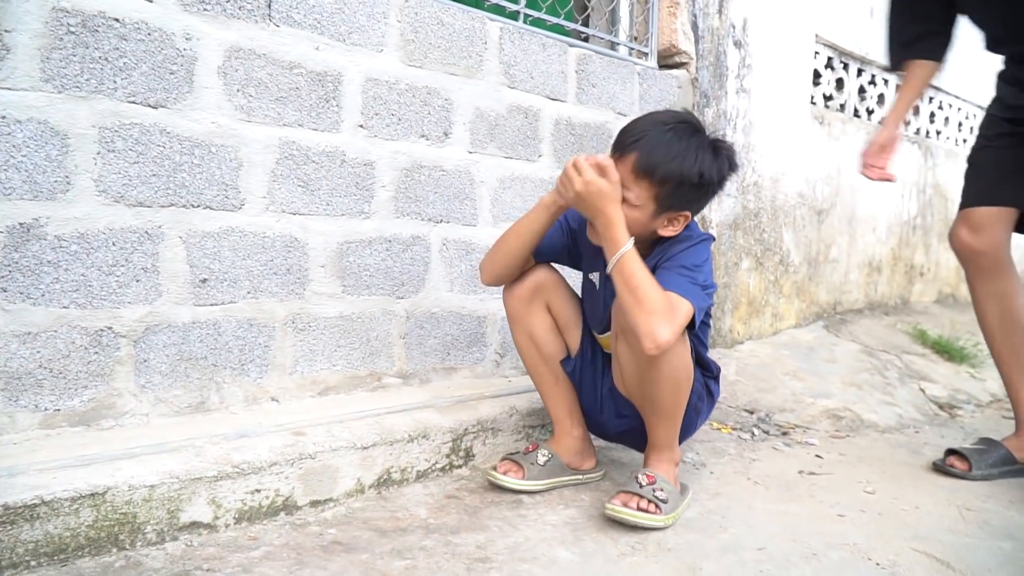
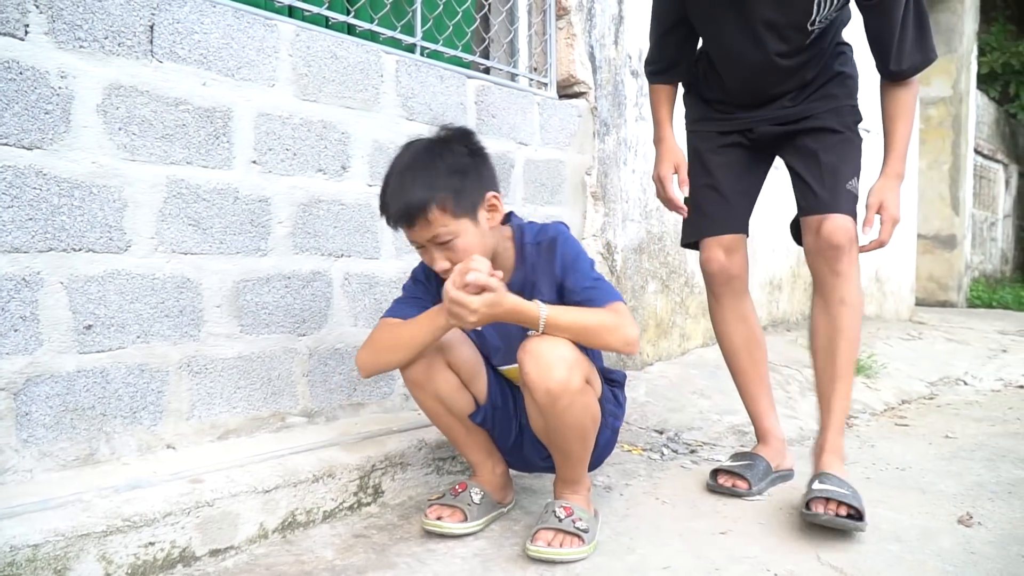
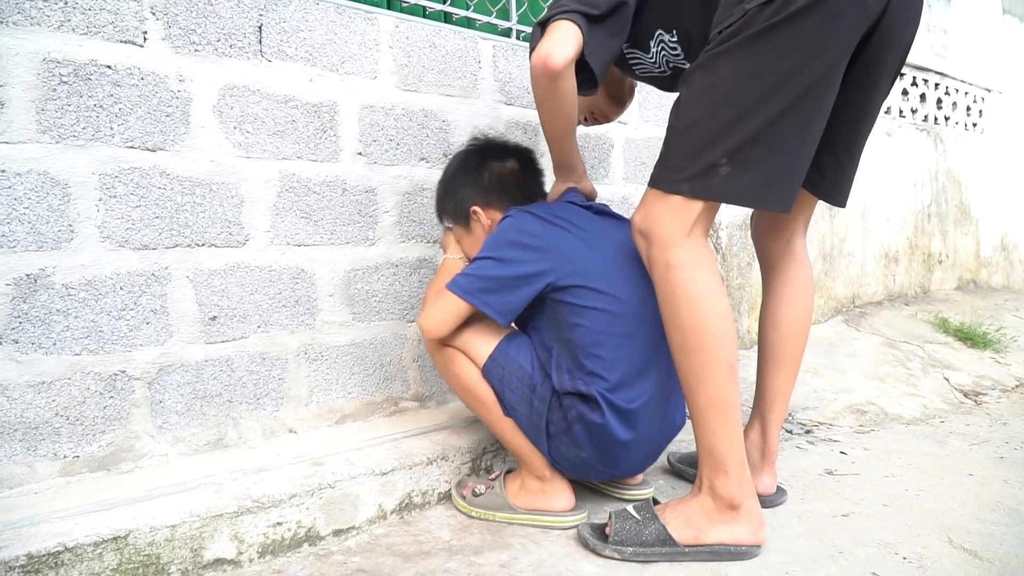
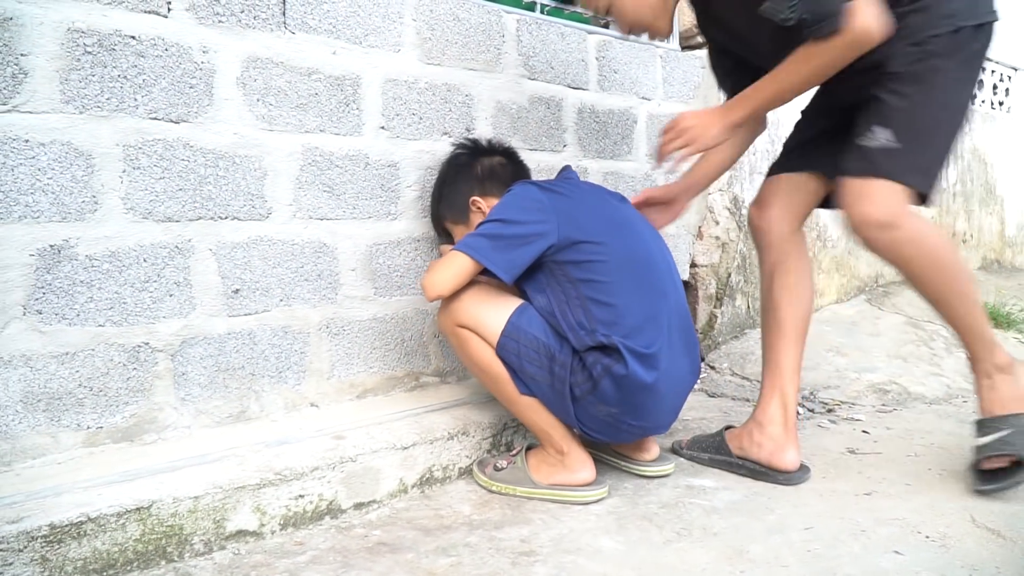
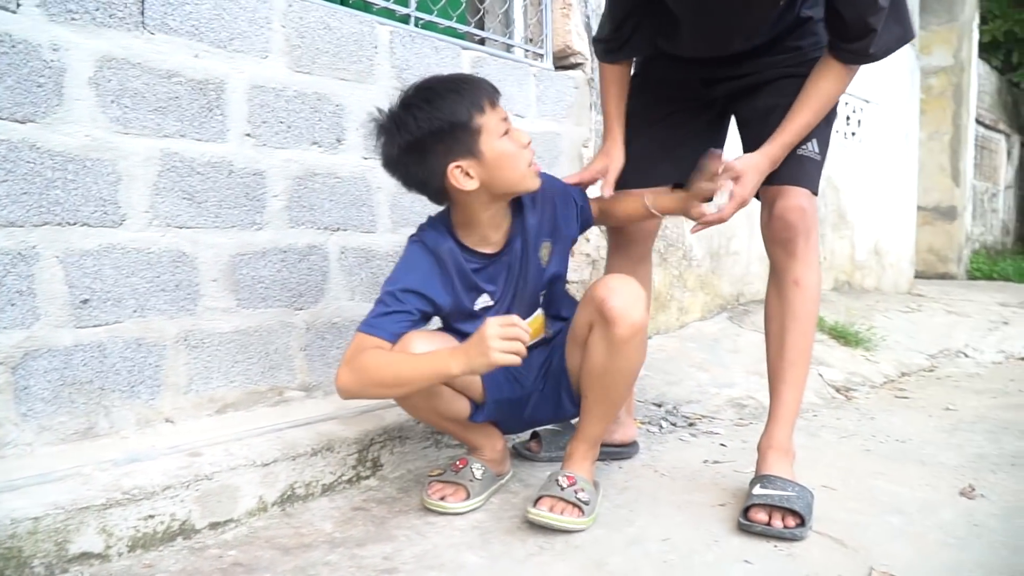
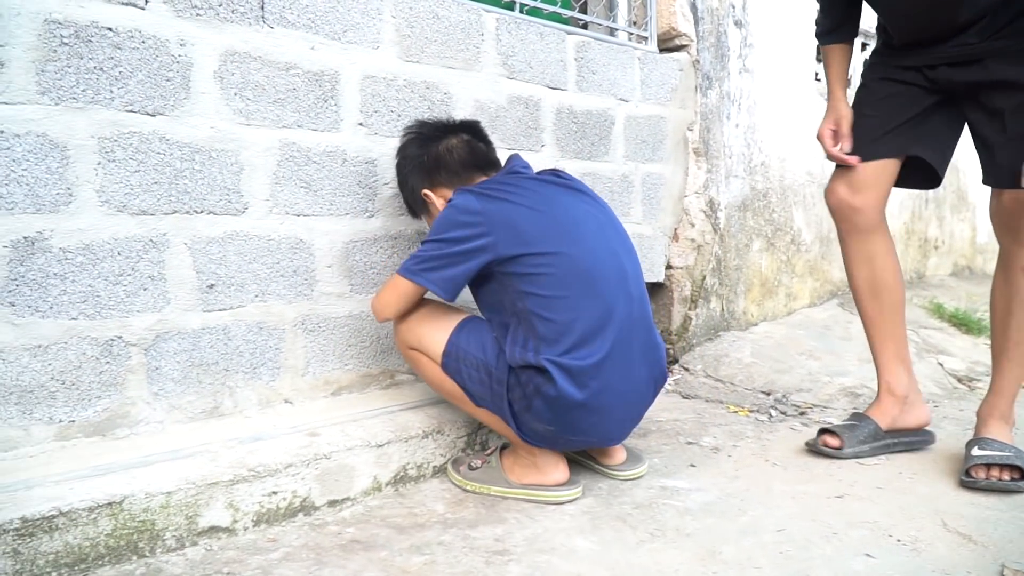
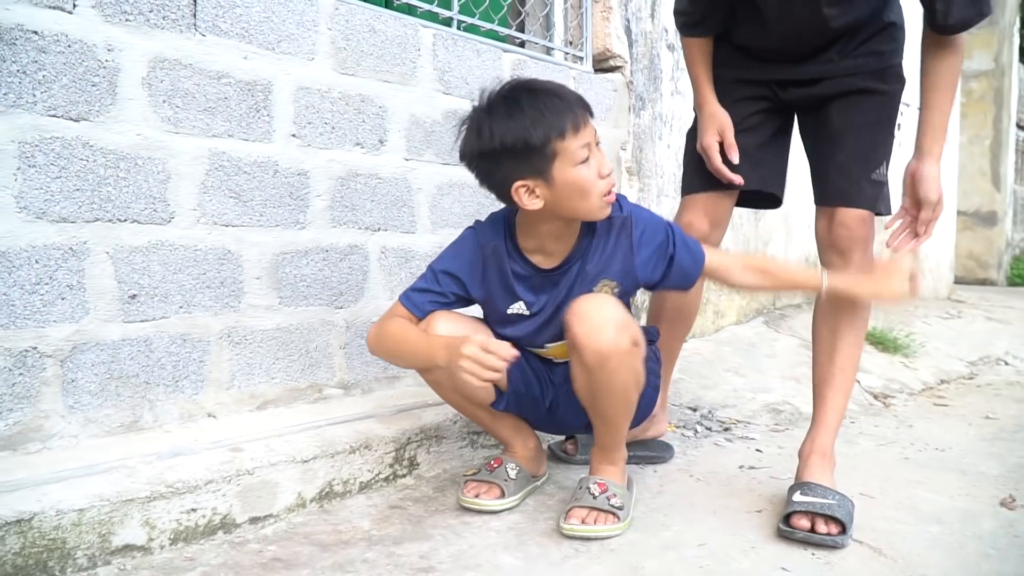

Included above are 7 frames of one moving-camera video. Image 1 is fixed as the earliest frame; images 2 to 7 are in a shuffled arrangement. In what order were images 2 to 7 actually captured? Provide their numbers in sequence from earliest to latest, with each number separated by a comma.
5, 7, 2, 6, 4, 3
